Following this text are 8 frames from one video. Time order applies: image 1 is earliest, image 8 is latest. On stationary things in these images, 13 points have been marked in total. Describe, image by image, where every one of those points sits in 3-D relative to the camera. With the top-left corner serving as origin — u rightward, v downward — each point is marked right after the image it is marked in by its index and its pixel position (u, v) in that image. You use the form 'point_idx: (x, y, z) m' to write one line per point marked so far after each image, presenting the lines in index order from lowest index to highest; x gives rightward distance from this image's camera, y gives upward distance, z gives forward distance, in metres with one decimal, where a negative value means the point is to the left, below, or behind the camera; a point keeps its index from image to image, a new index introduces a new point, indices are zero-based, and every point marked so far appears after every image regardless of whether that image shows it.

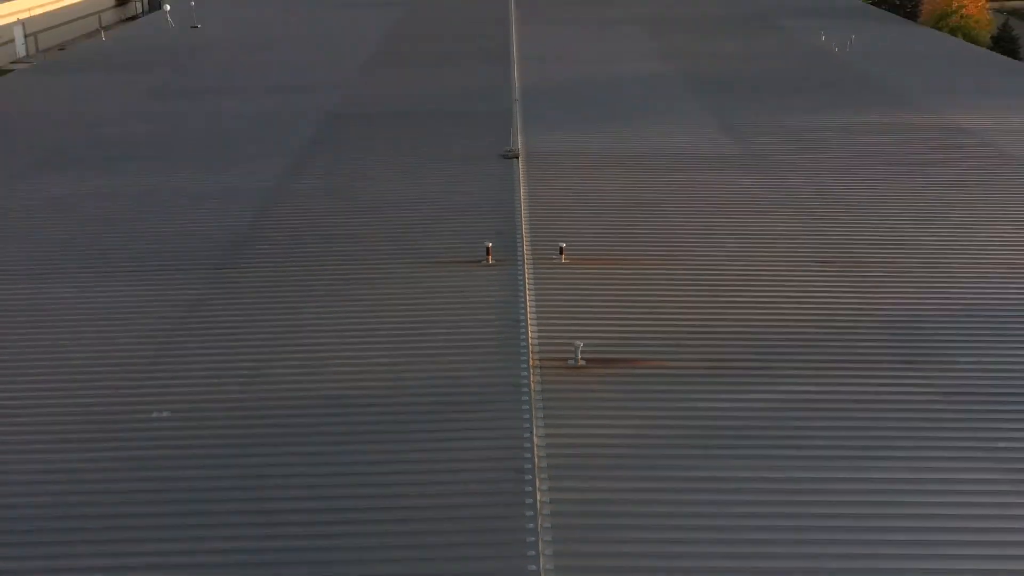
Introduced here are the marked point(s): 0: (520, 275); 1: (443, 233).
0: (+0.1, +0.3, +7.1) m
1: (-0.5, +0.6, +7.8) m
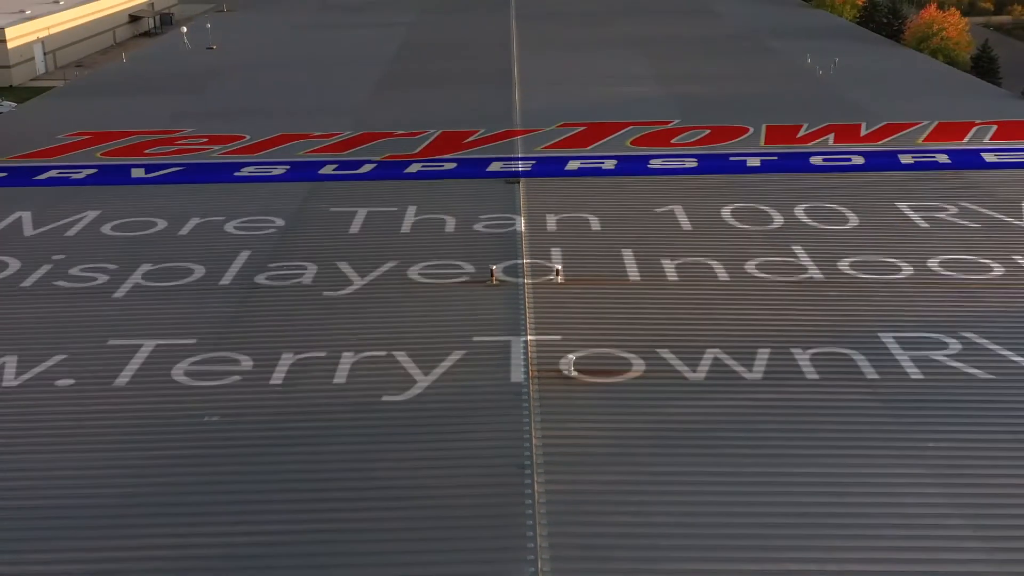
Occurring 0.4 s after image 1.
0: (+0.1, +0.2, +8.1) m
1: (-0.5, +0.5, +8.8) m
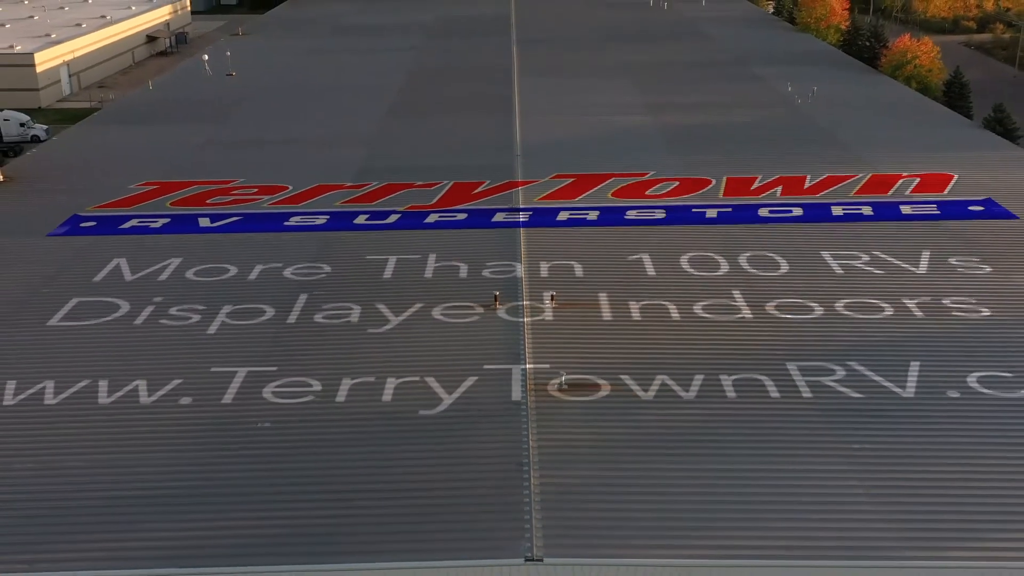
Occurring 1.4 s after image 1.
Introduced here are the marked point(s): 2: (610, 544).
0: (+0.1, -0.1, +9.7) m
1: (-0.5, +0.2, +10.4) m
2: (+0.7, -1.8, +7.0) m
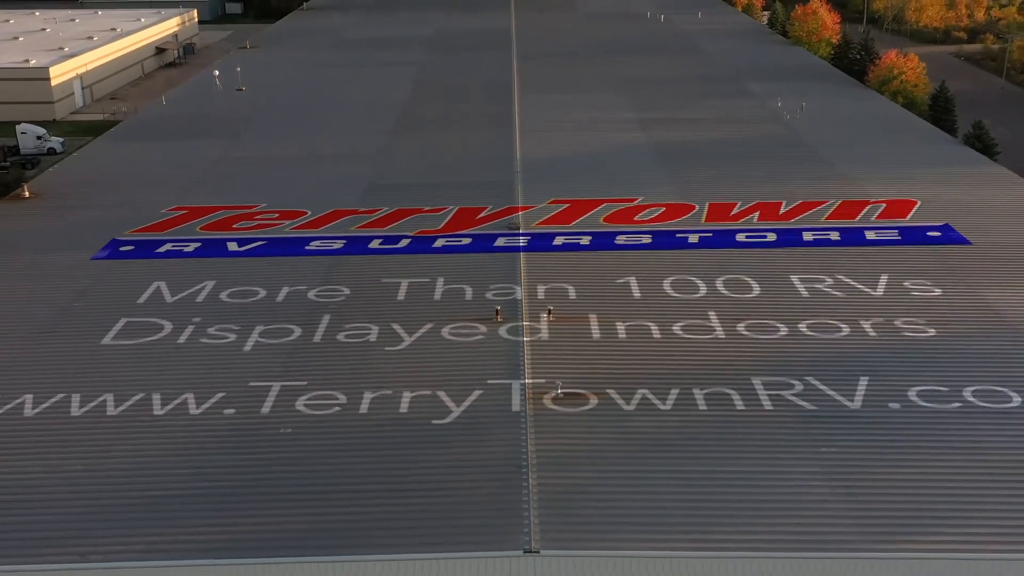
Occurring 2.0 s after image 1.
0: (+0.1, -0.3, +10.6) m
1: (-0.5, 0.0, +11.3) m
2: (+0.7, -2.0, +7.9) m
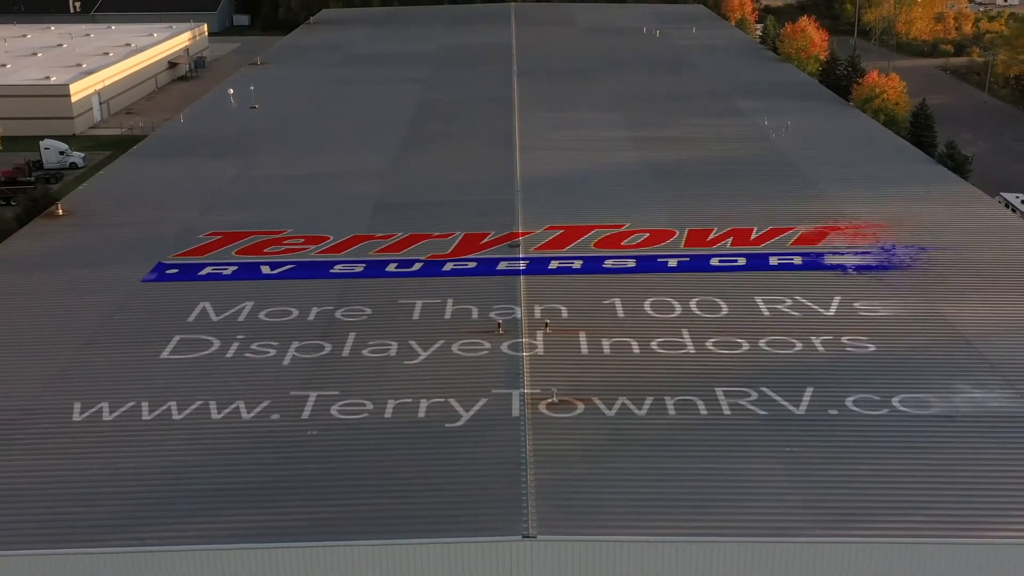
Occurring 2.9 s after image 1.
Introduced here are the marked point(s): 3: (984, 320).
0: (+0.1, -0.6, +11.9) m
1: (-0.5, -0.2, +12.6) m
2: (+0.7, -2.3, +9.2) m
3: (+6.5, -0.6, +13.0) m
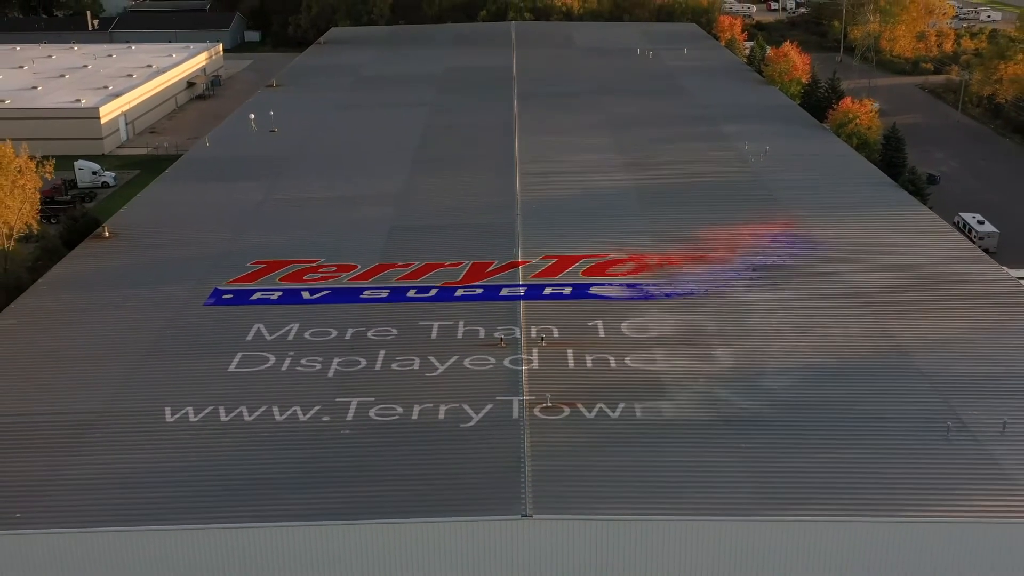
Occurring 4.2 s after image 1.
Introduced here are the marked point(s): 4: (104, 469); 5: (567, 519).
0: (+0.1, -0.9, +14.1) m
1: (-0.5, -0.6, +14.7) m
2: (+0.7, -2.6, +11.4) m
3: (+6.5, -0.9, +15.2) m
4: (-5.5, -2.4, +12.3) m
5: (+0.6, -2.8, +11.1) m
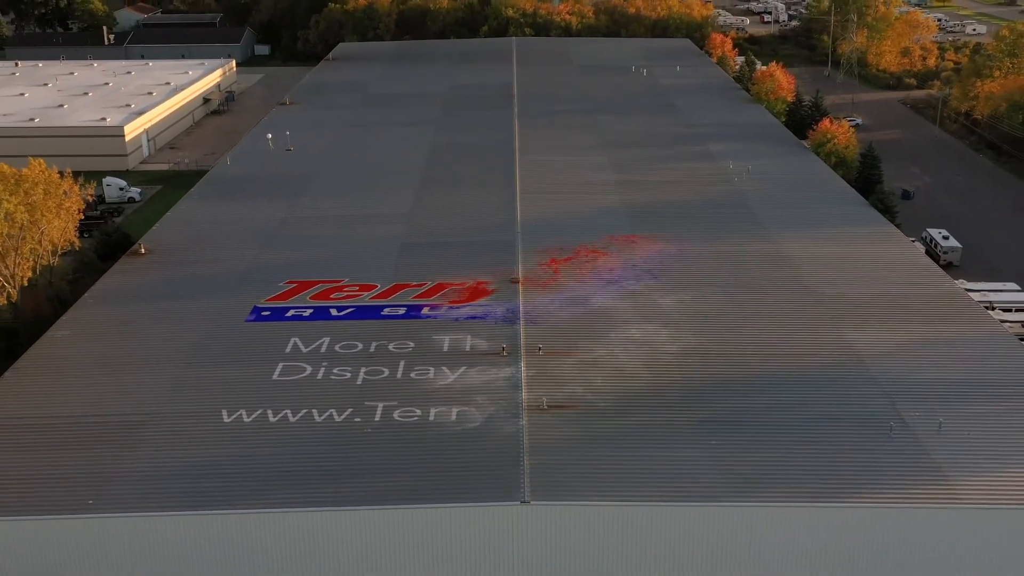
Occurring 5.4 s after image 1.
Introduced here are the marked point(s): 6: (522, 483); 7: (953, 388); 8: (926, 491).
0: (+0.1, -1.2, +16.1) m
1: (-0.5, -0.9, +16.8) m
2: (+0.7, -2.9, +13.4) m
3: (+6.5, -1.2, +17.2) m
4: (-5.5, -2.7, +14.4) m
5: (+0.7, -3.1, +13.2) m
6: (+0.1, -2.9, +13.5) m
7: (+7.8, -1.8, +16.2) m
8: (+6.1, -3.0, +13.6) m
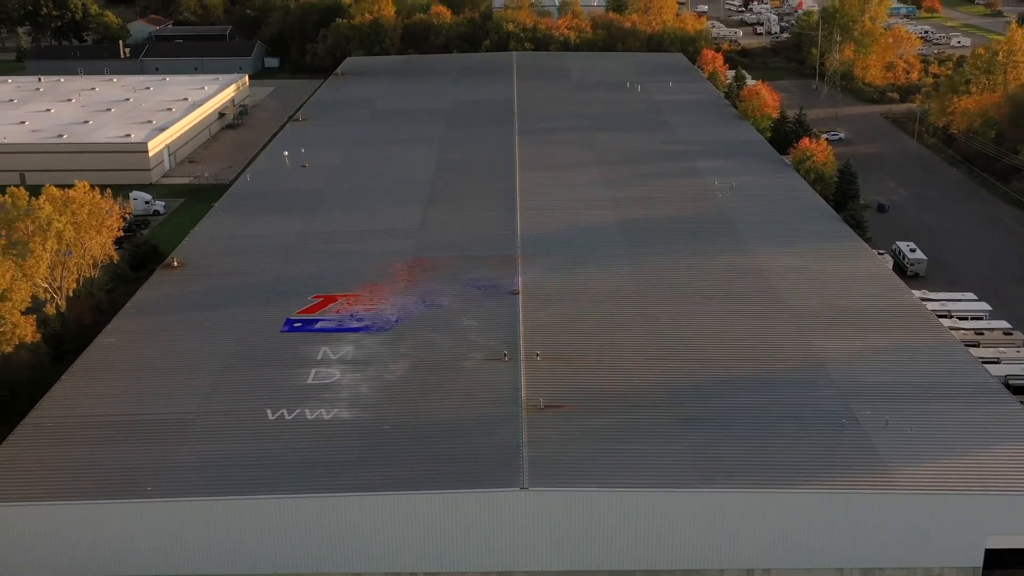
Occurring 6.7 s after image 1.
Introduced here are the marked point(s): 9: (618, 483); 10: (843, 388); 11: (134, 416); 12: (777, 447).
0: (+0.1, -1.5, +18.3) m
1: (-0.5, -1.2, +19.0) m
2: (+0.7, -3.2, +15.7) m
3: (+6.5, -1.5, +19.4) m
4: (-5.5, -3.0, +16.6) m
5: (+0.7, -3.4, +15.4) m
6: (+0.1, -3.2, +15.7) m
7: (+7.8, -2.0, +18.4) m
8: (+6.1, -3.3, +15.8) m
9: (+1.8, -3.3, +15.6) m
10: (+6.7, -2.0, +18.4) m
11: (-7.4, -2.5, +18.0) m
12: (+4.8, -2.9, +16.6) m
